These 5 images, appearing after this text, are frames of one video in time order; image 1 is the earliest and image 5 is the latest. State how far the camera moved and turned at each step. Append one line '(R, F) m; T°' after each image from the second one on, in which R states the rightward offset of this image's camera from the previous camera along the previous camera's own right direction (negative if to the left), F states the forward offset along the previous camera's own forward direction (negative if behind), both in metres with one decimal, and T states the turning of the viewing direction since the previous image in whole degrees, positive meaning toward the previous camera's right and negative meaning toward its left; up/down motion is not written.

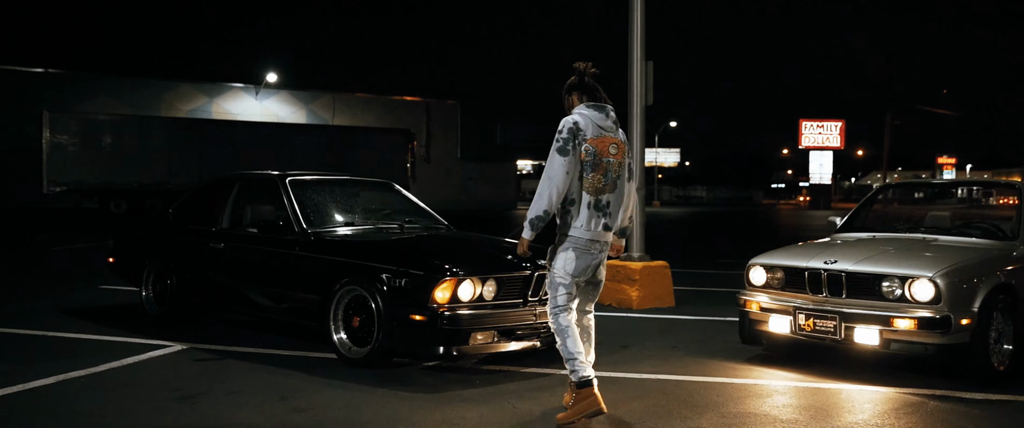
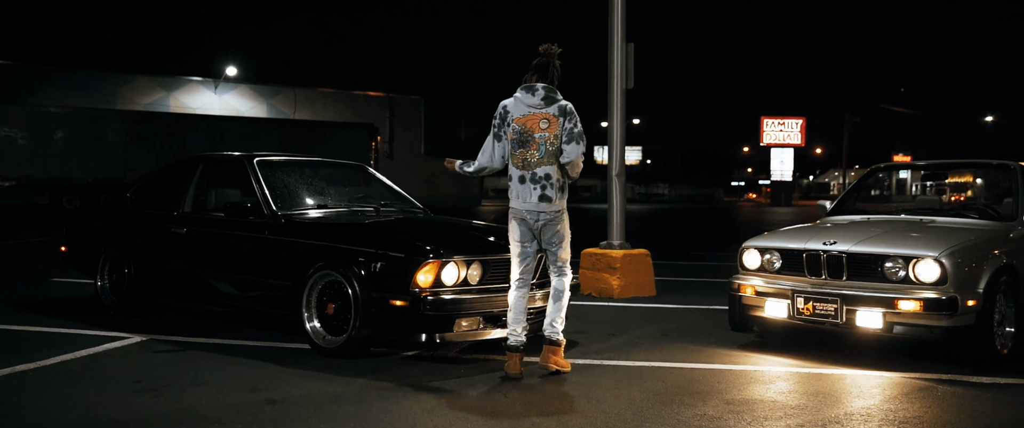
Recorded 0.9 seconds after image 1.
(-0.2, +0.4) m; +2°
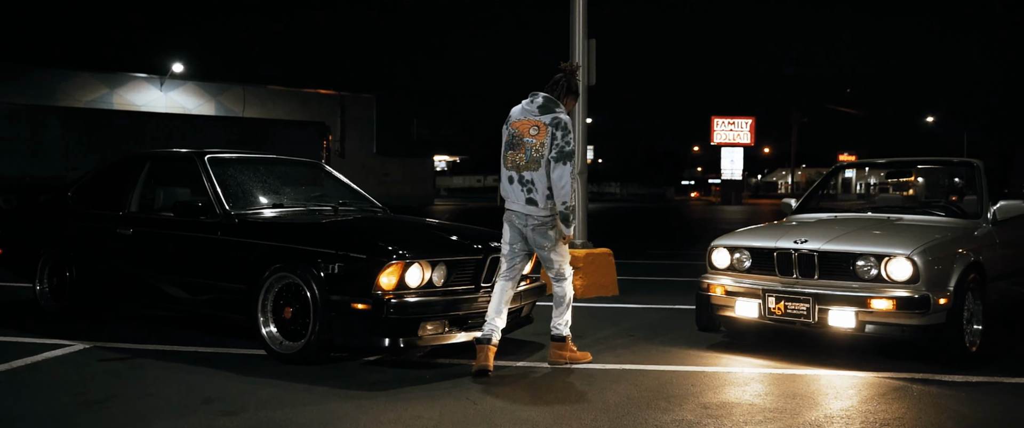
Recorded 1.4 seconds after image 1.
(-0.1, +0.2) m; +3°
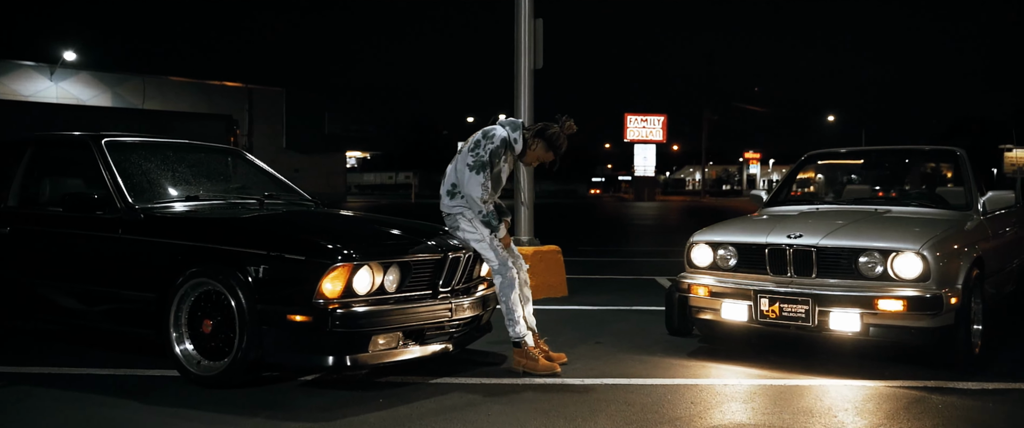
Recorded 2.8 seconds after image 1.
(-0.3, +0.9) m; +6°
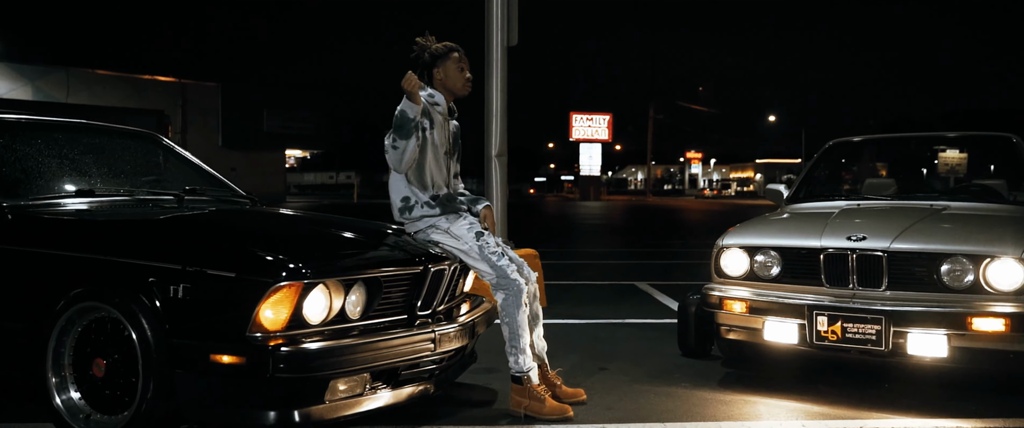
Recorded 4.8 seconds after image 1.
(-0.3, +1.2) m; +4°
